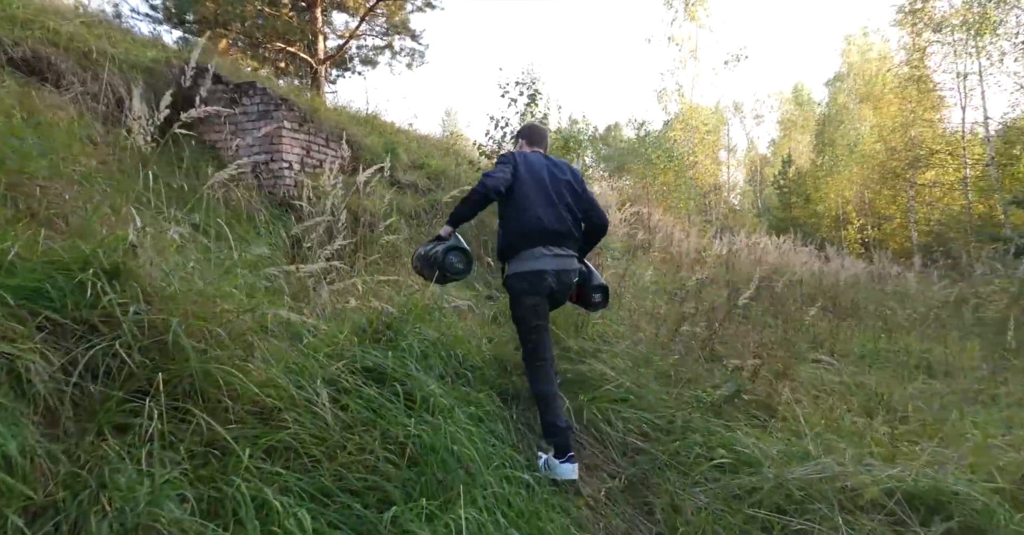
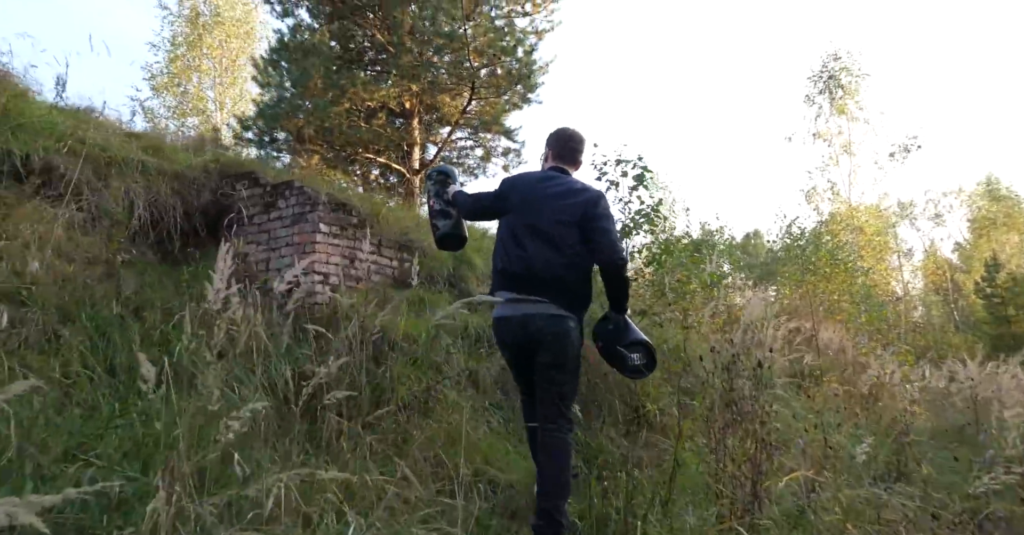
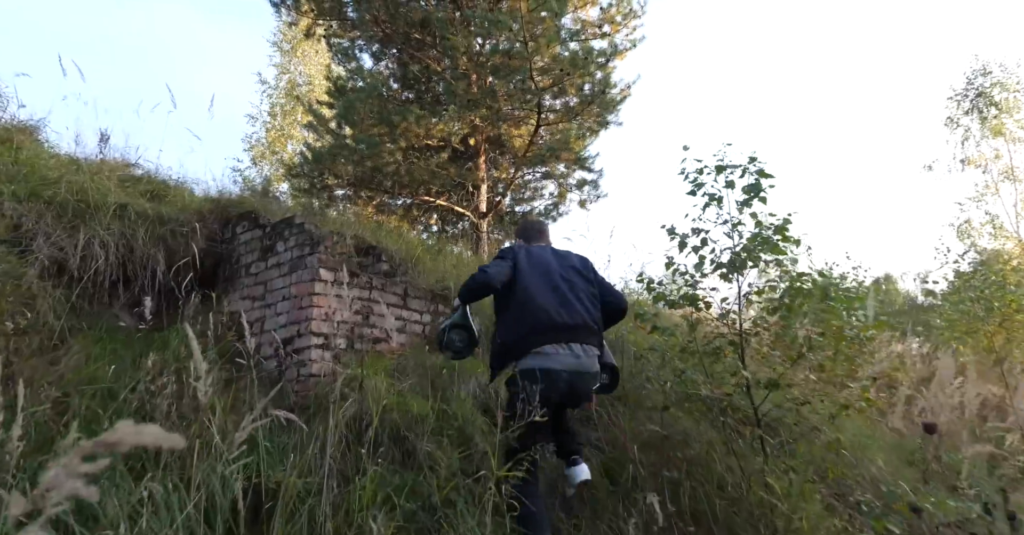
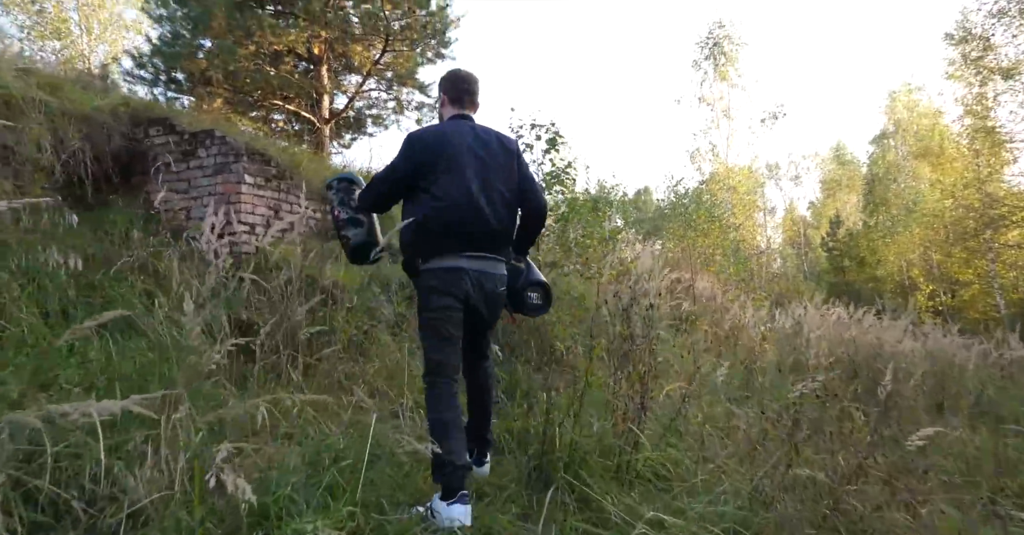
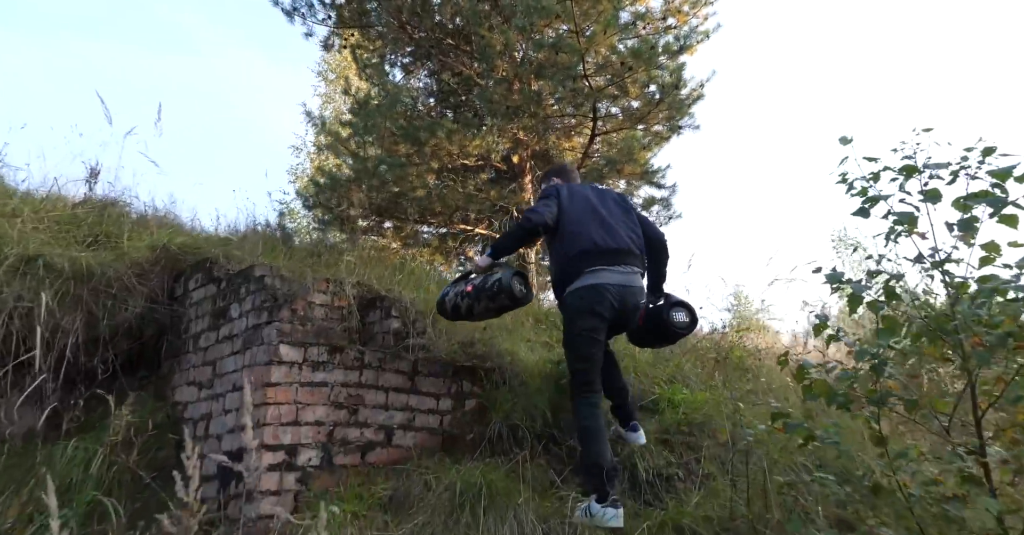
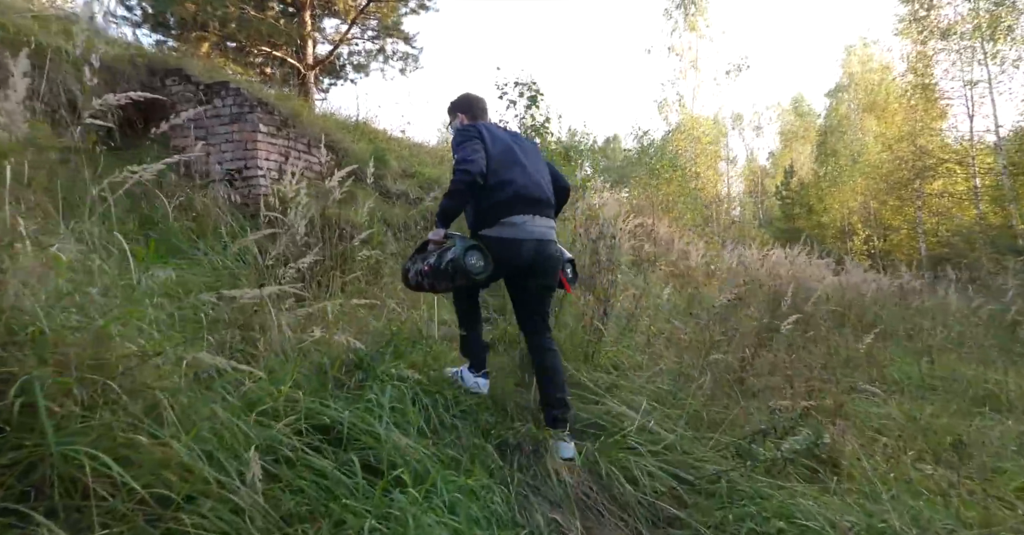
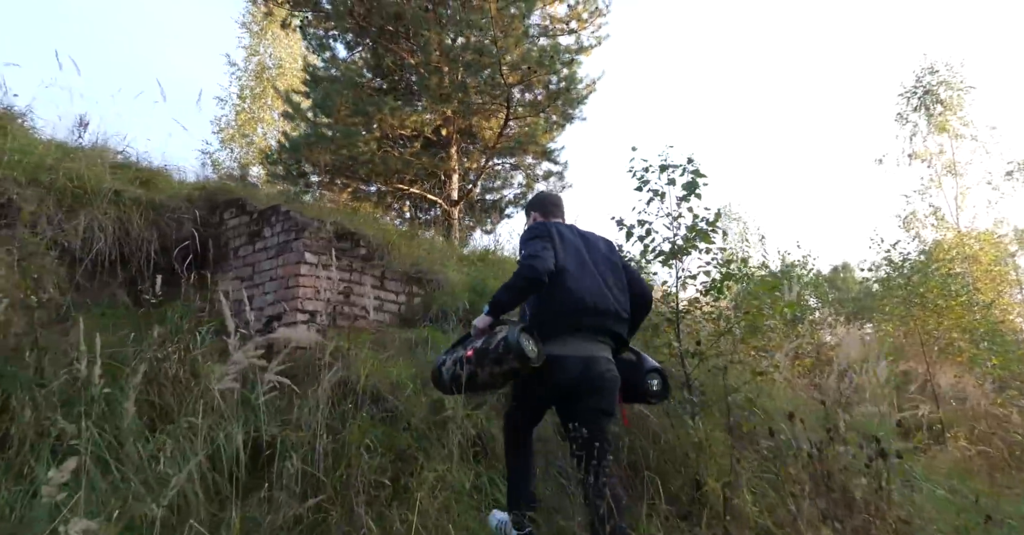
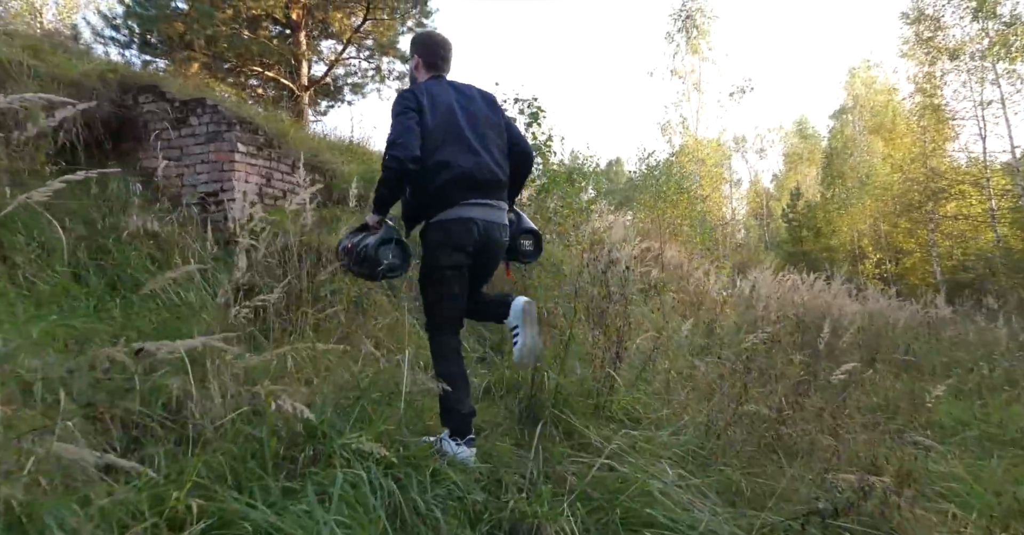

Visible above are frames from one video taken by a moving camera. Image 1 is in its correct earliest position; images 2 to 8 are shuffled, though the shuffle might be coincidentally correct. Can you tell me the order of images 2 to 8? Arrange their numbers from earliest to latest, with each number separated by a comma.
6, 8, 4, 2, 7, 3, 5
